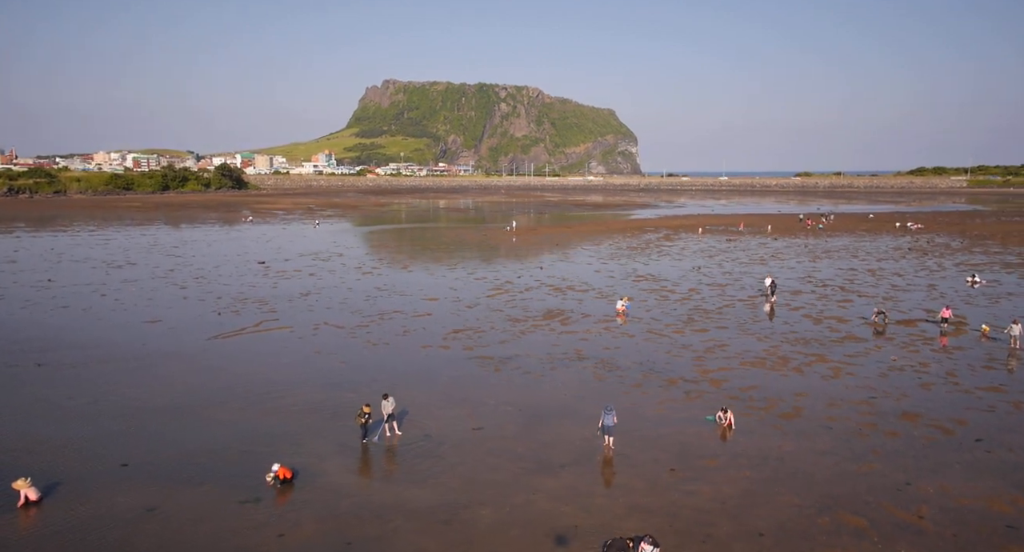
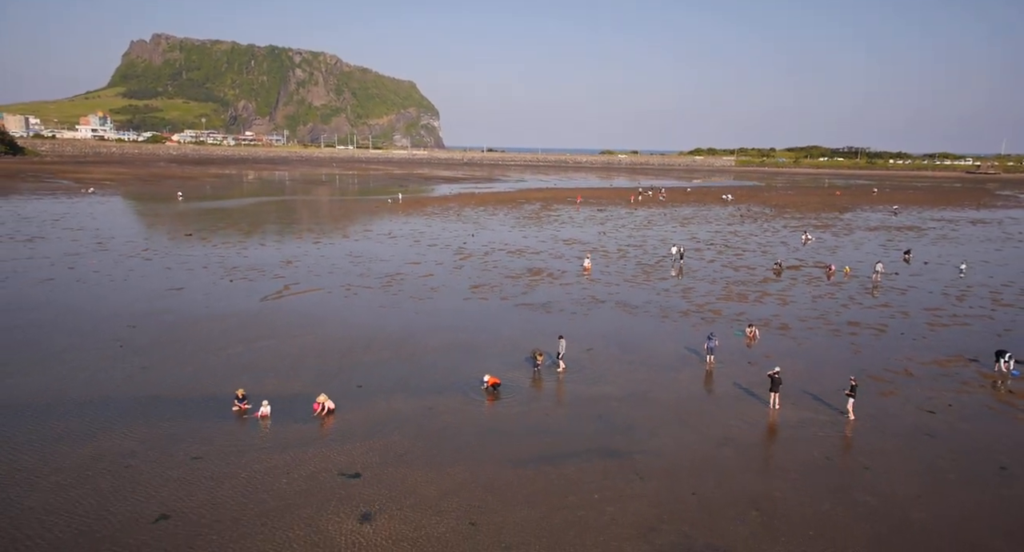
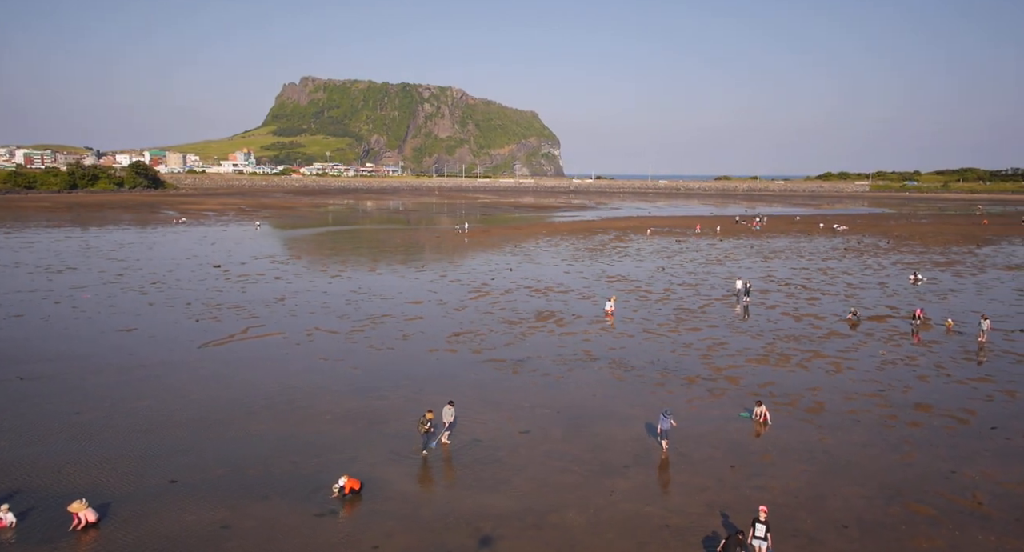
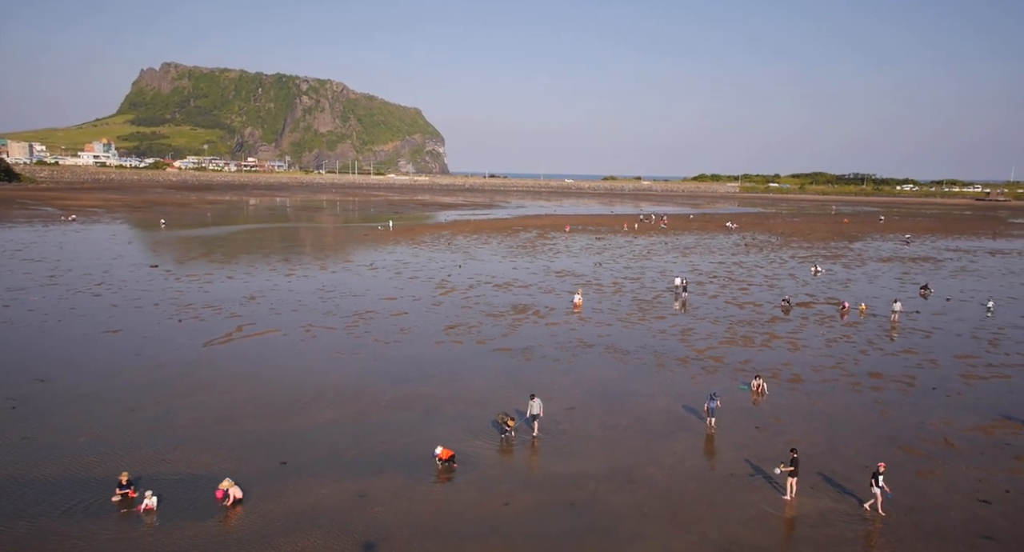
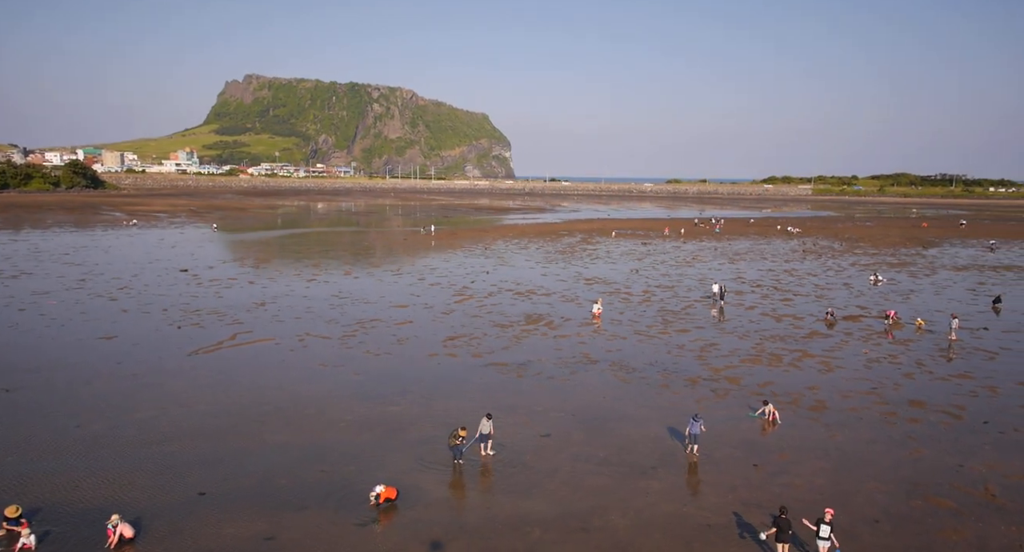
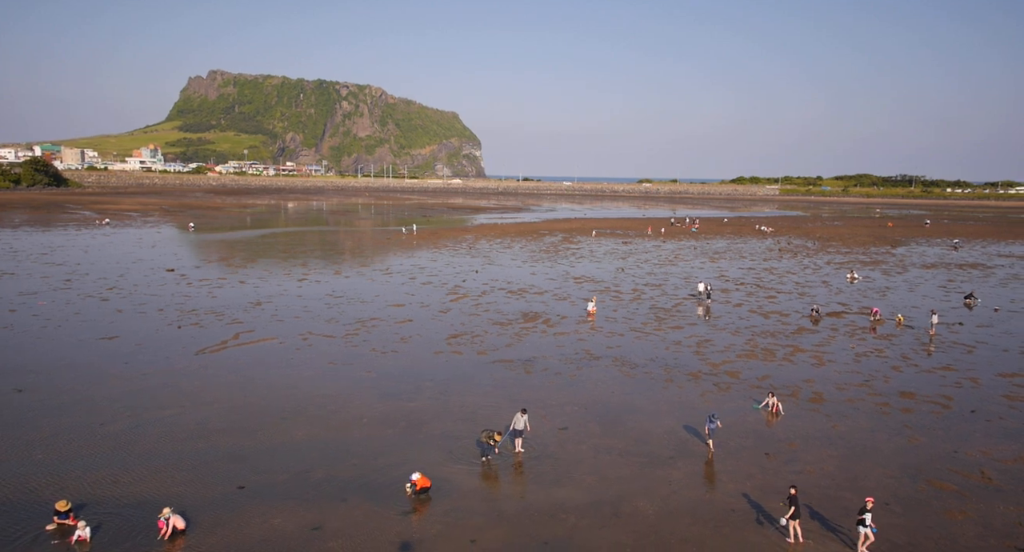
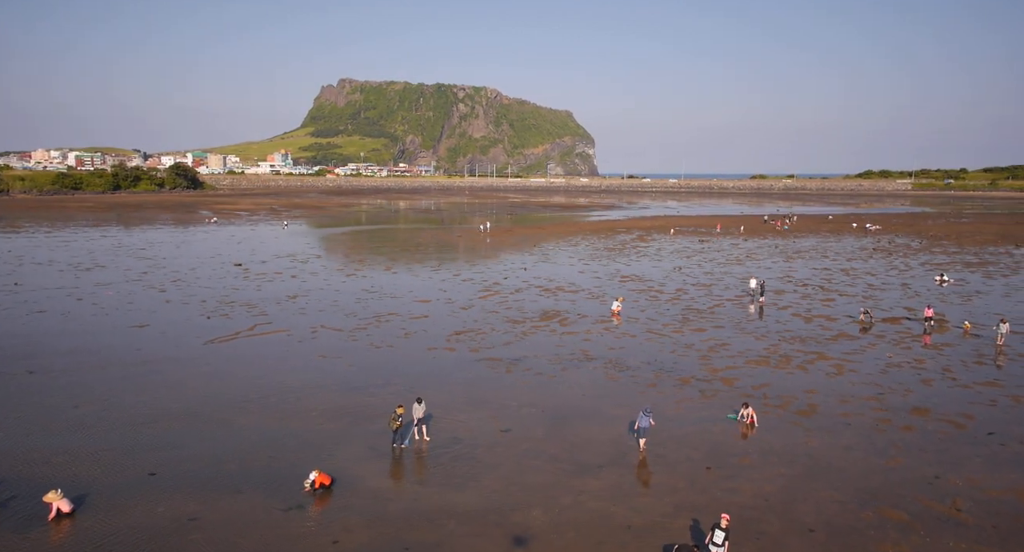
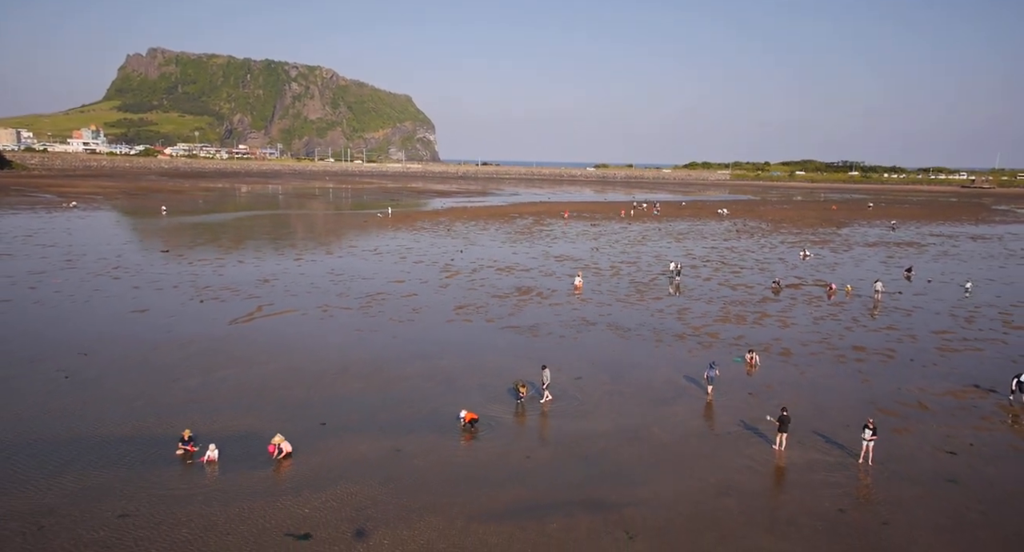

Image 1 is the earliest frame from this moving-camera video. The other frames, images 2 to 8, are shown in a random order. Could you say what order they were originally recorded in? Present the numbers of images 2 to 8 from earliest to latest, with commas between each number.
7, 3, 5, 6, 4, 8, 2
